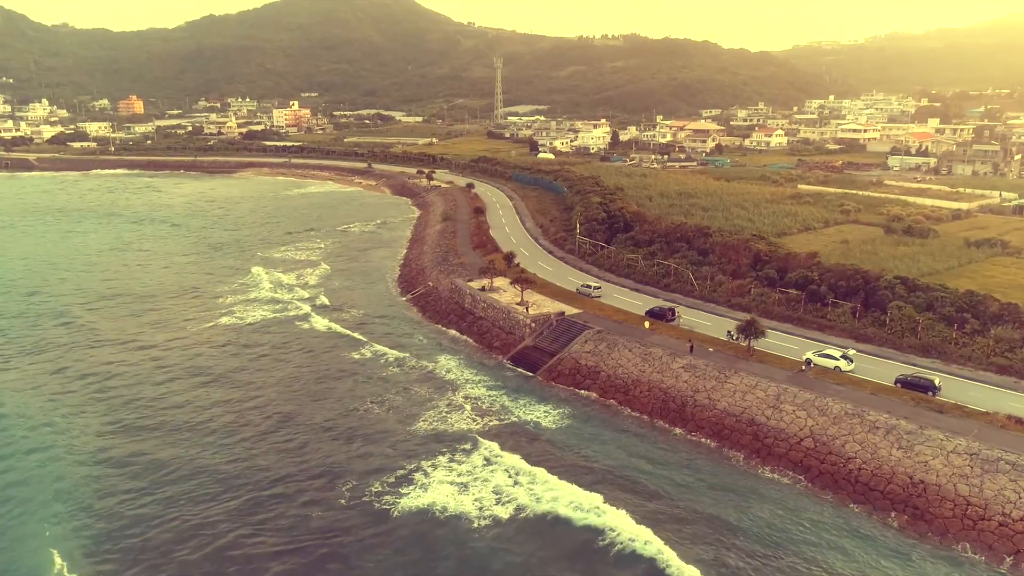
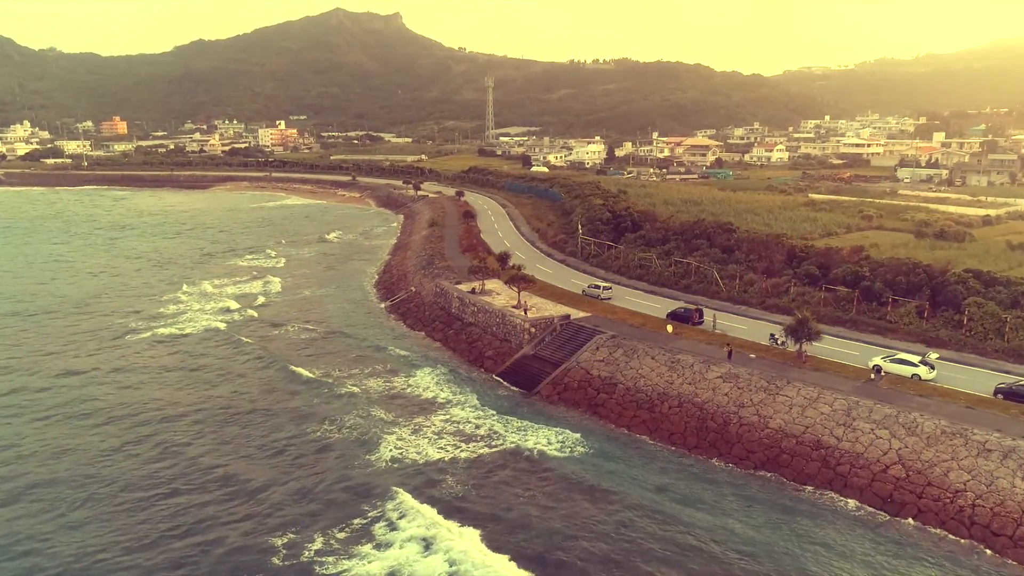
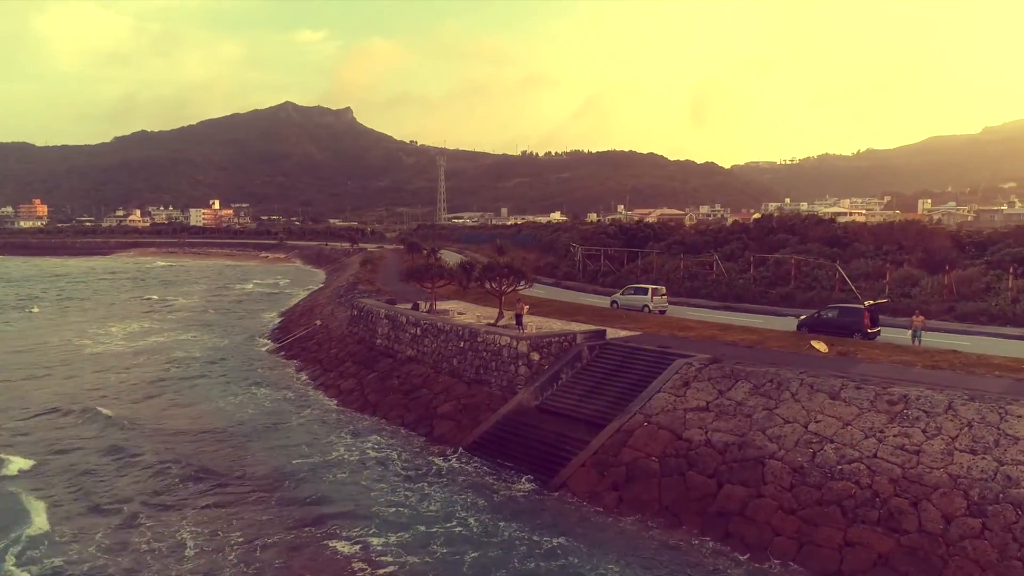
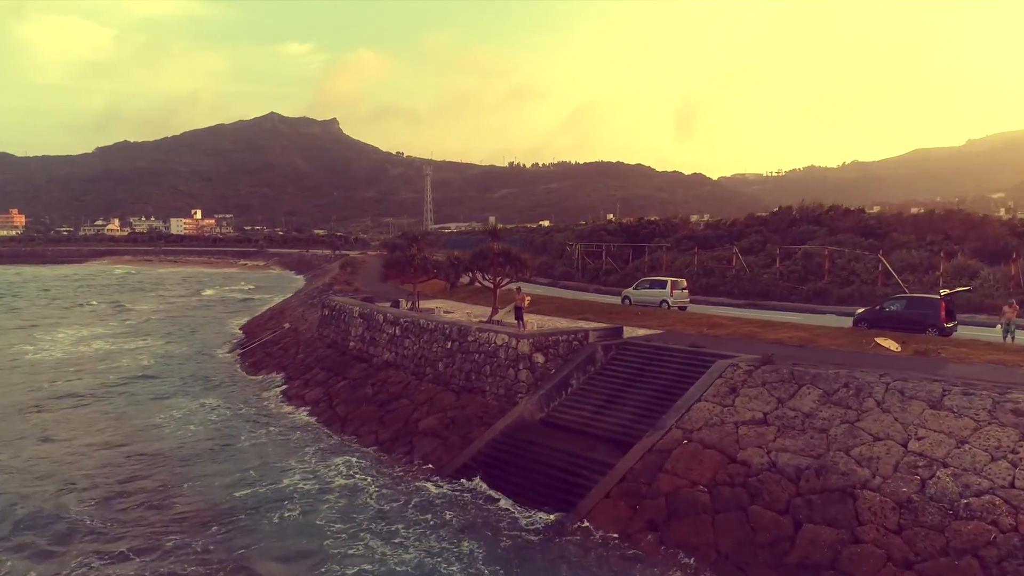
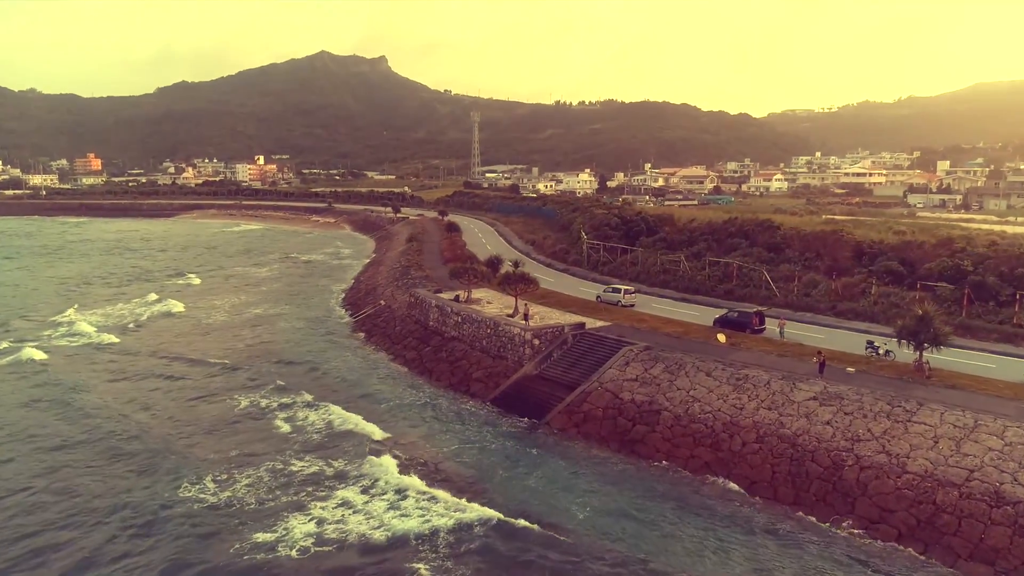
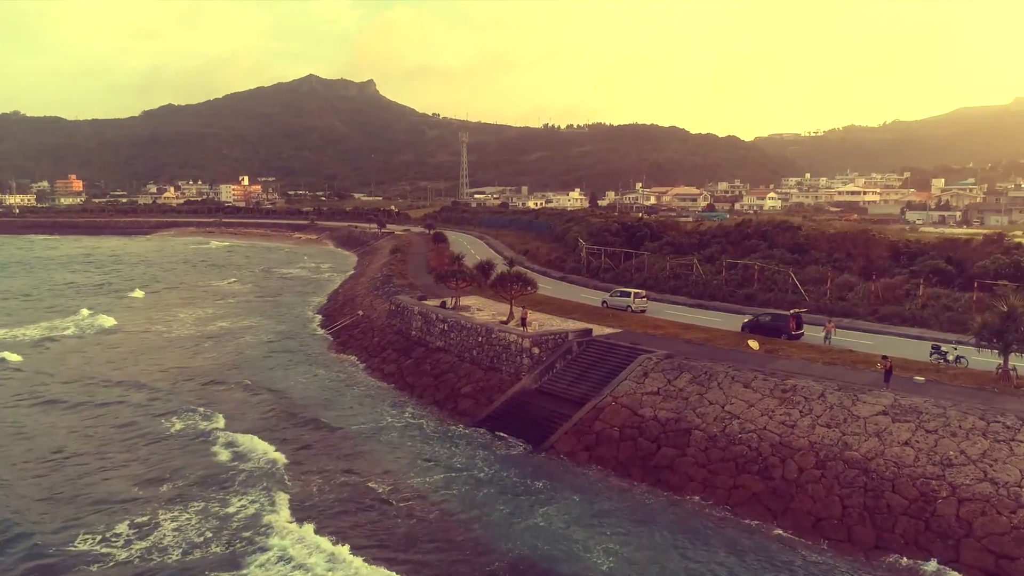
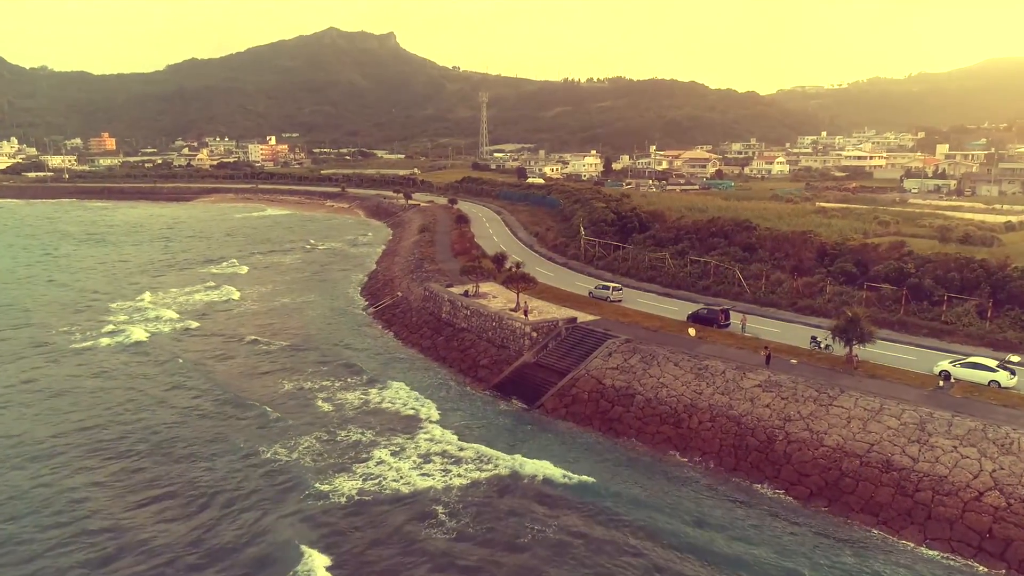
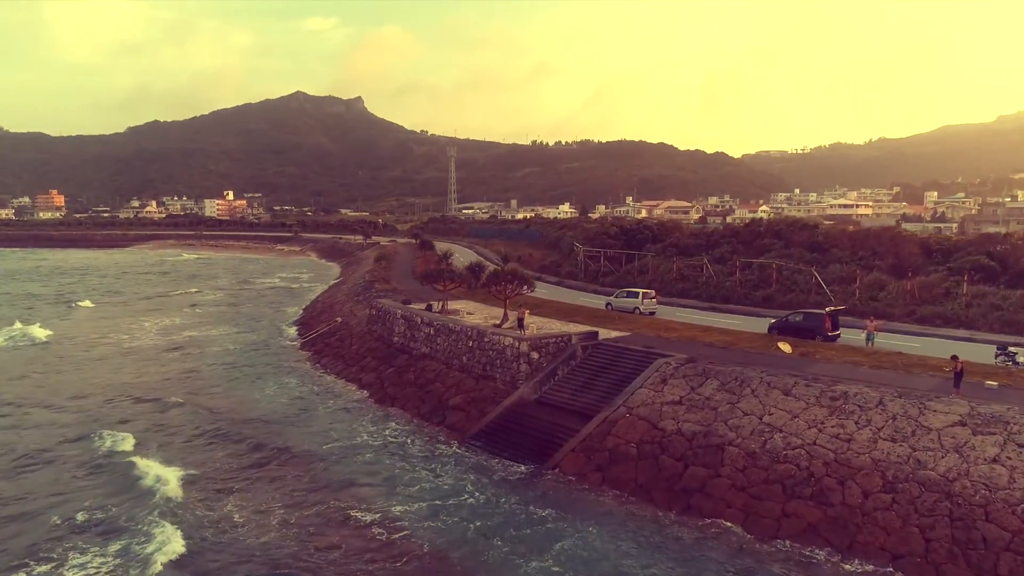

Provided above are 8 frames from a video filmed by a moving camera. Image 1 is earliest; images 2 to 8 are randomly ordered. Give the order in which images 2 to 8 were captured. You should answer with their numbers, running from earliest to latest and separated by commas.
2, 7, 5, 6, 8, 3, 4
